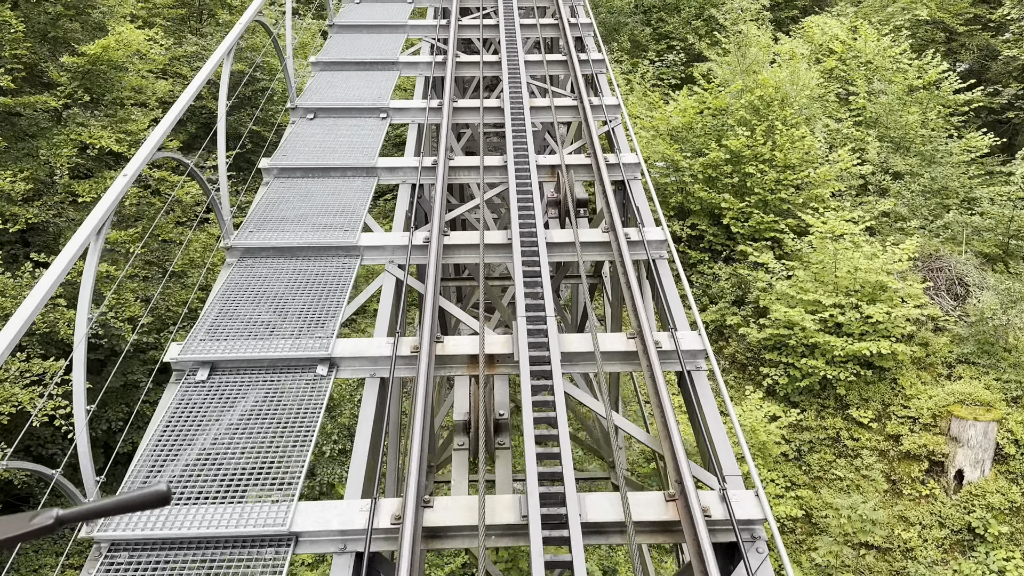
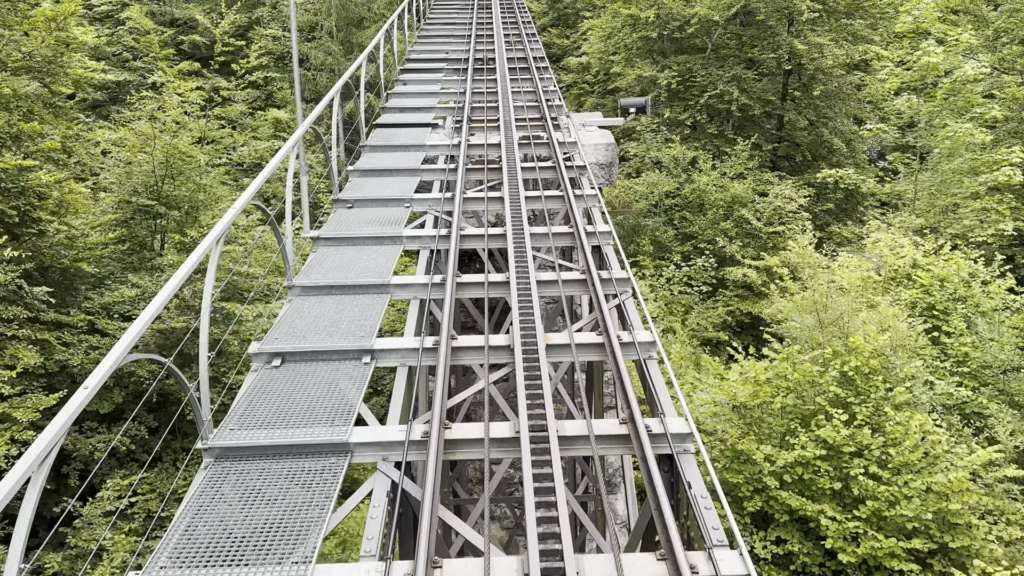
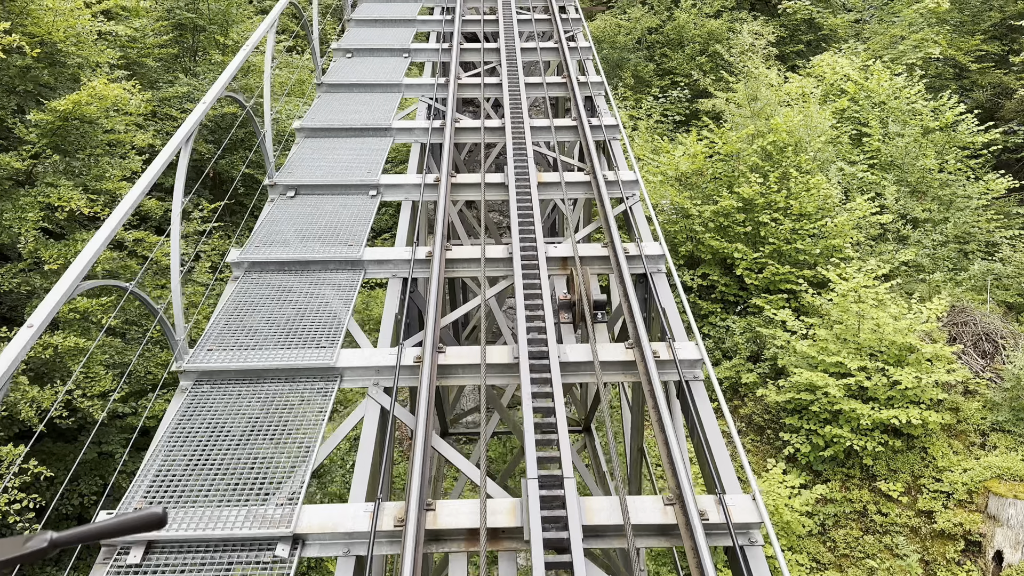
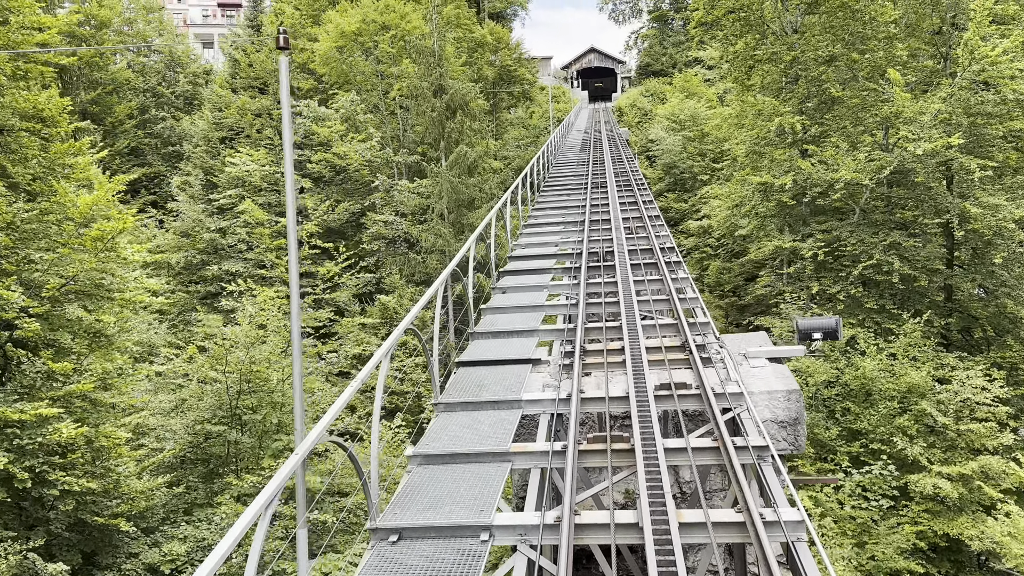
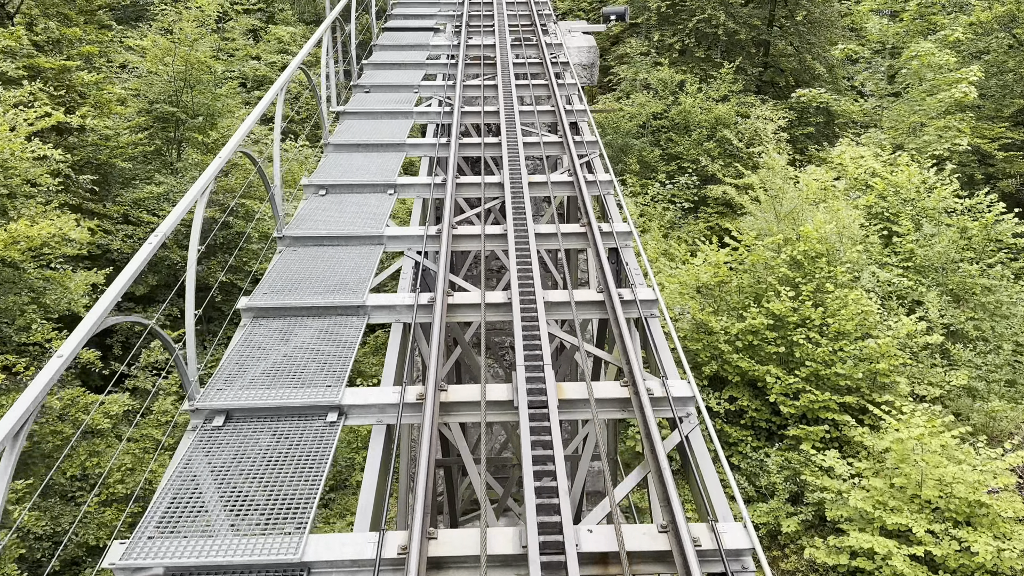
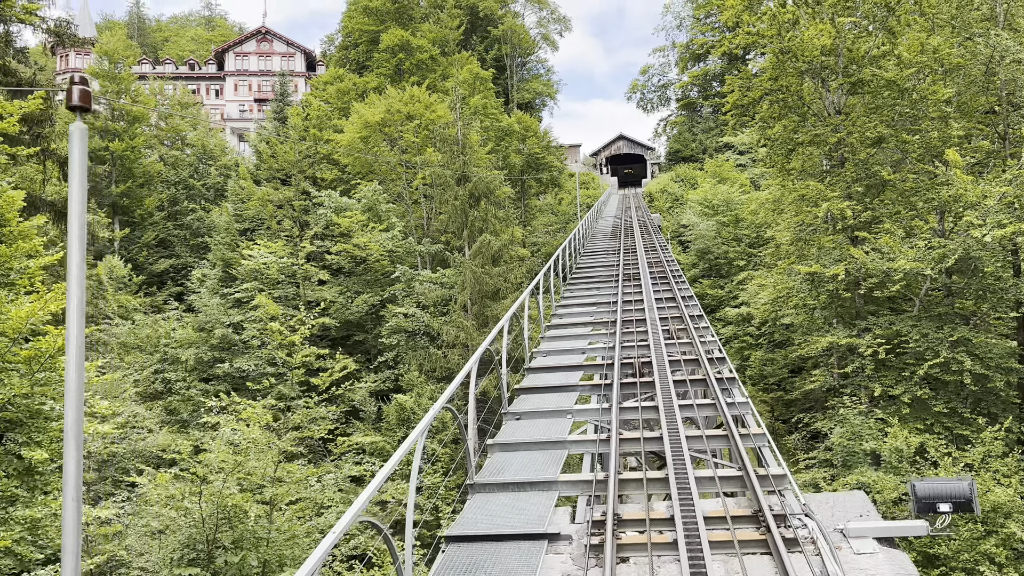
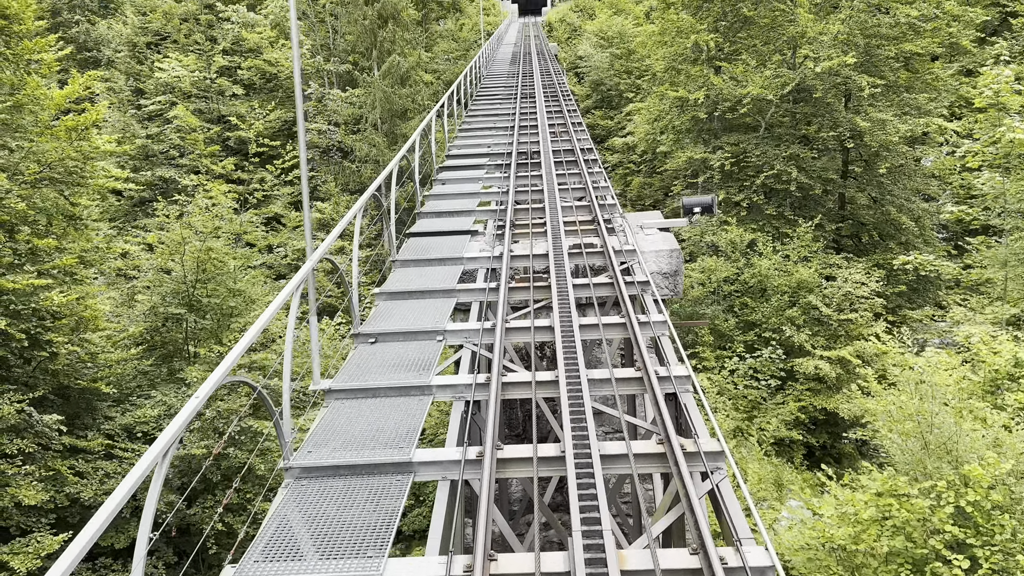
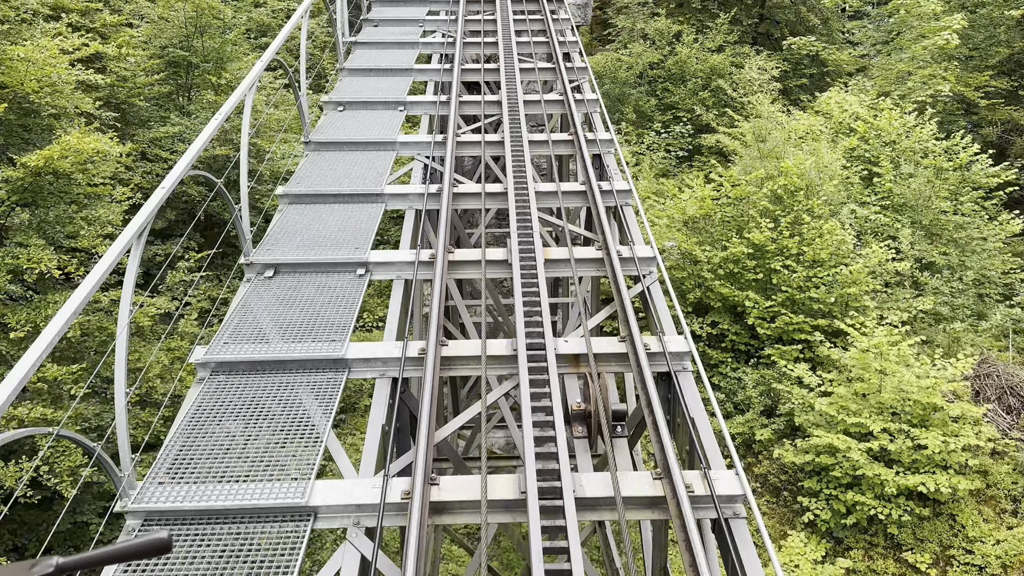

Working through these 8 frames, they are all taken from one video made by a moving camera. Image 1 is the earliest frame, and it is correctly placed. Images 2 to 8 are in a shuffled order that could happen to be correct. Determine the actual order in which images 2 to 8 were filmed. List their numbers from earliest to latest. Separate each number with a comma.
3, 8, 5, 2, 7, 4, 6
